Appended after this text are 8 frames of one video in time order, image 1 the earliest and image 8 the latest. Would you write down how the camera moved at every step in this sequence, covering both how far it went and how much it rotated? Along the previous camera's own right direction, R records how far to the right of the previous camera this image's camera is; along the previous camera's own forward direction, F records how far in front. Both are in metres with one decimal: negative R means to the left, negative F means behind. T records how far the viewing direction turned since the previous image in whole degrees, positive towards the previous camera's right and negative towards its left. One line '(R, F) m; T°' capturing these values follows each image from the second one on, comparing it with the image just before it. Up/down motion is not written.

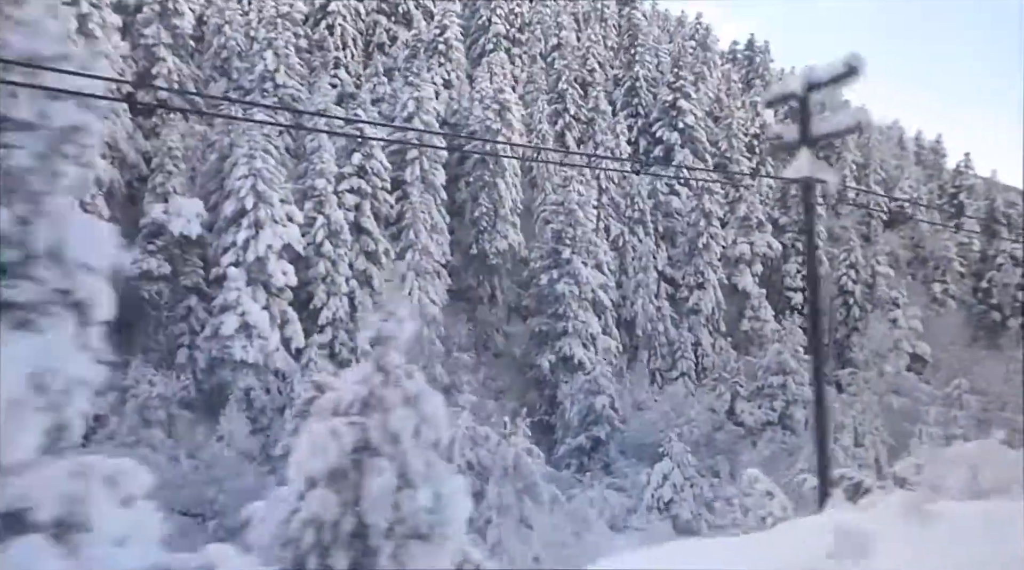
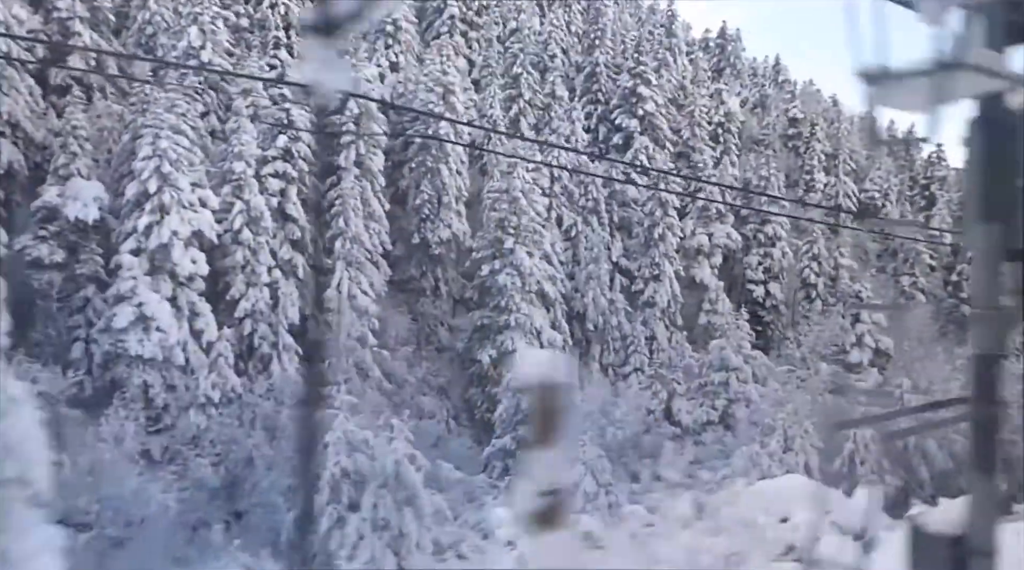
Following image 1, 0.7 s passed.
(+1.6, +1.4) m; +1°
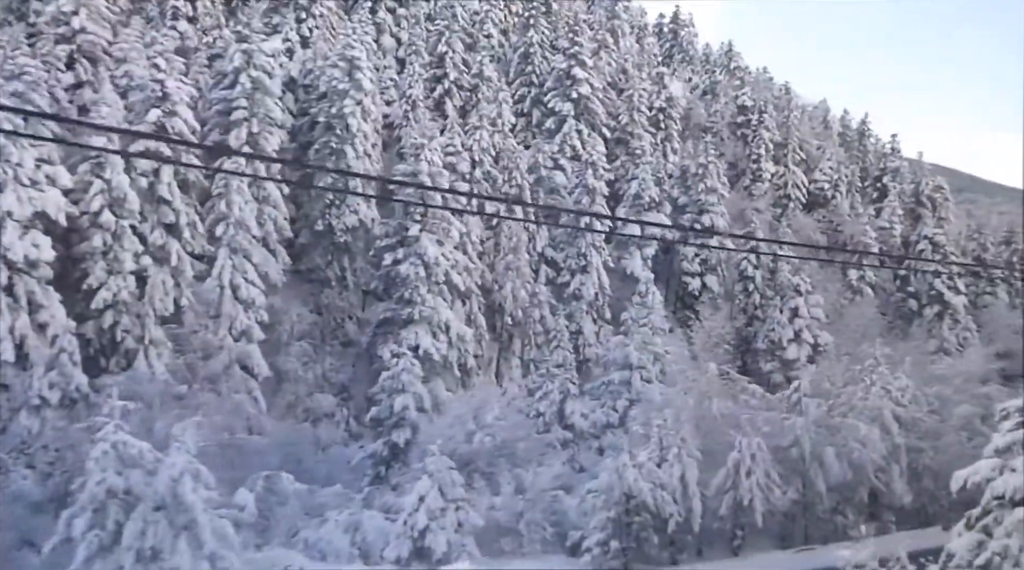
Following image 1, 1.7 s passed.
(+2.3, +1.9) m; +1°
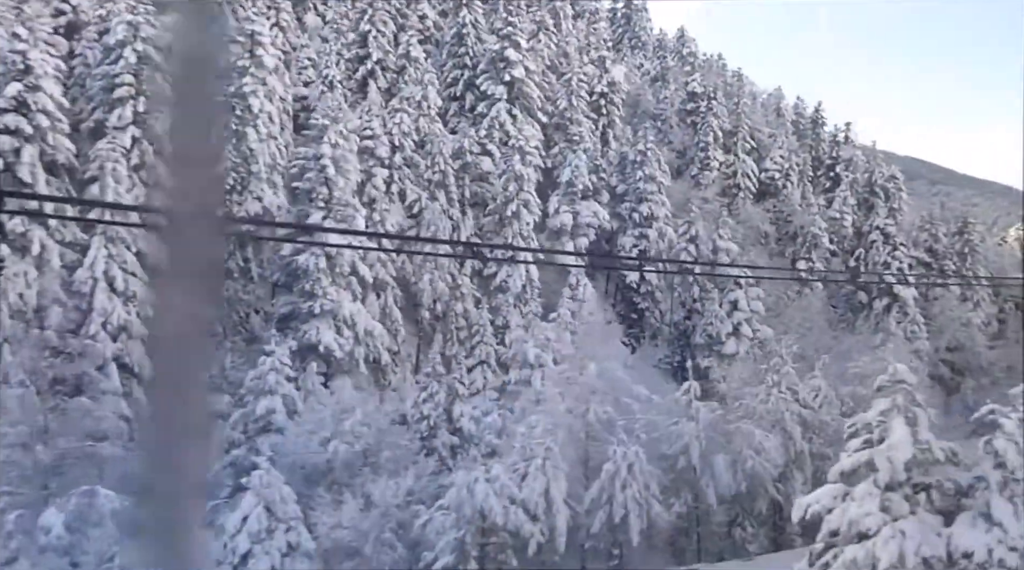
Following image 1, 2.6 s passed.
(+2.1, +1.6) m; +1°
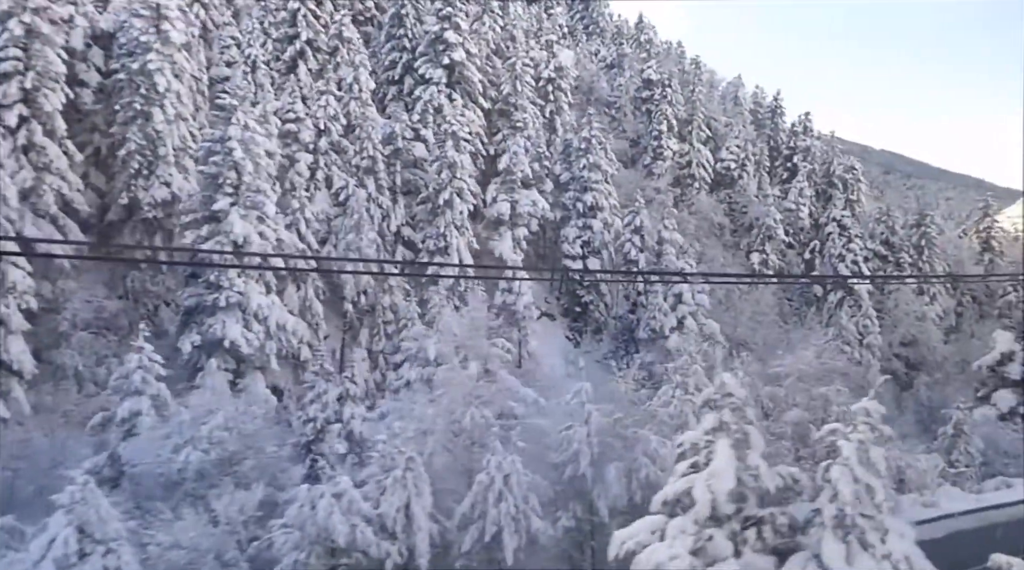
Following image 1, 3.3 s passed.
(+1.7, +1.3) m; +1°
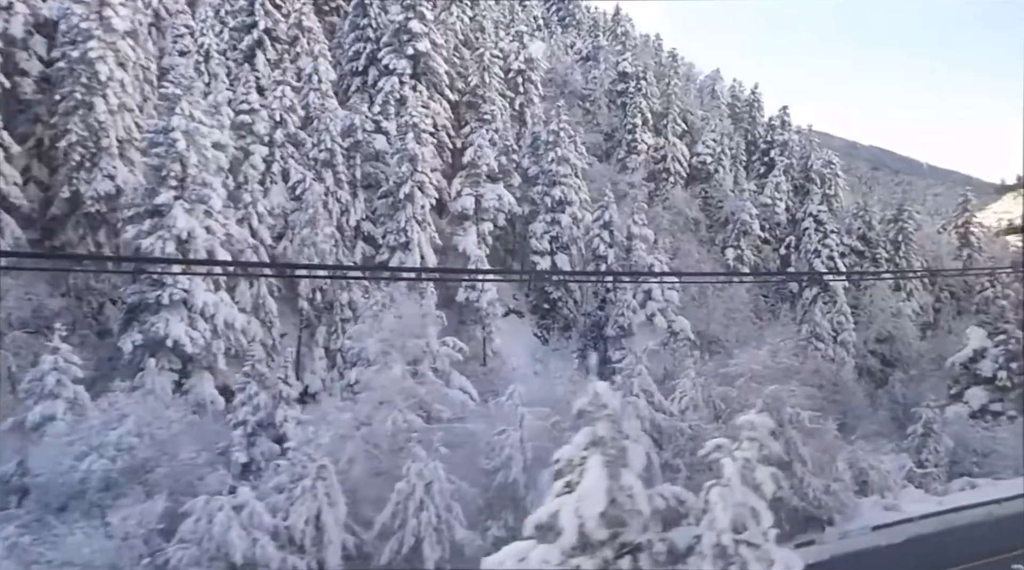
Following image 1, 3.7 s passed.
(+1.0, +0.8) m; +1°
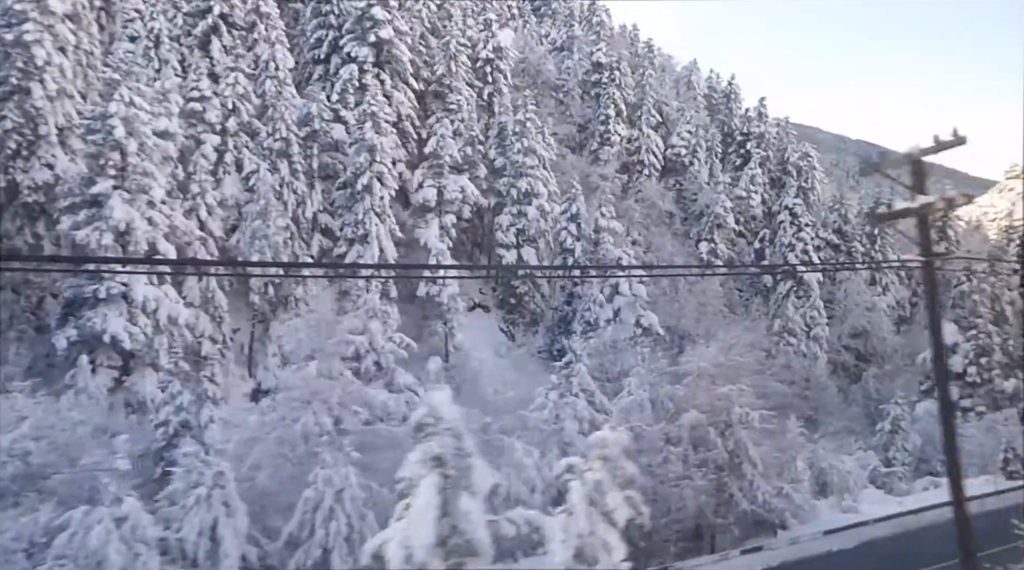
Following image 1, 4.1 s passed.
(+1.0, +0.8) m; +1°
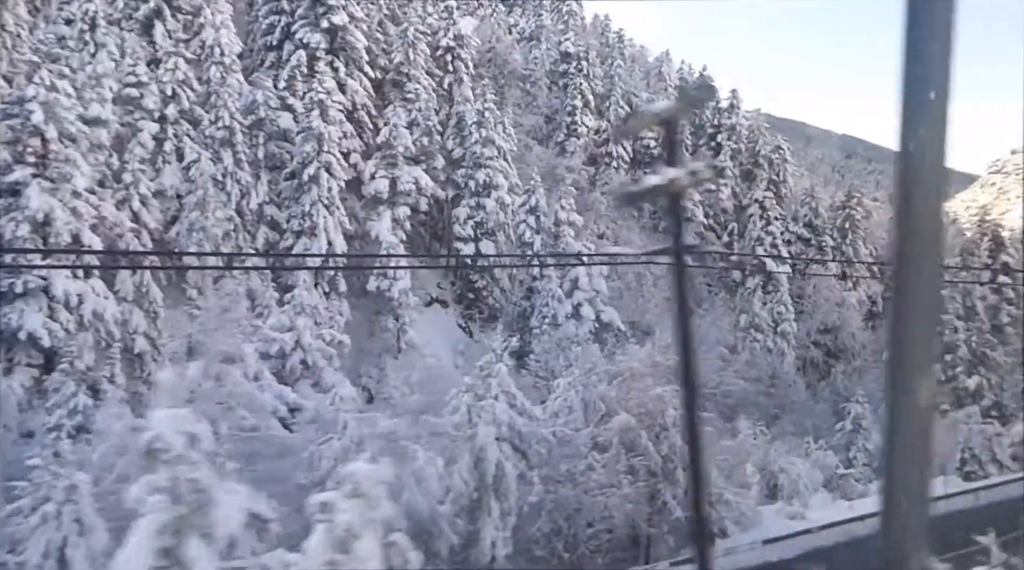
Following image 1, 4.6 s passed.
(+1.1, +1.0) m; +1°
